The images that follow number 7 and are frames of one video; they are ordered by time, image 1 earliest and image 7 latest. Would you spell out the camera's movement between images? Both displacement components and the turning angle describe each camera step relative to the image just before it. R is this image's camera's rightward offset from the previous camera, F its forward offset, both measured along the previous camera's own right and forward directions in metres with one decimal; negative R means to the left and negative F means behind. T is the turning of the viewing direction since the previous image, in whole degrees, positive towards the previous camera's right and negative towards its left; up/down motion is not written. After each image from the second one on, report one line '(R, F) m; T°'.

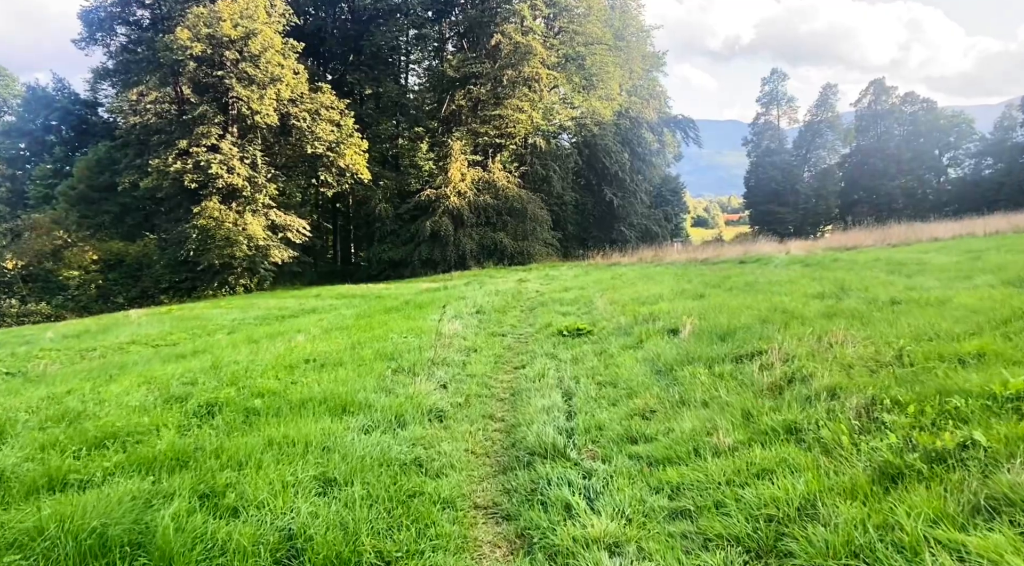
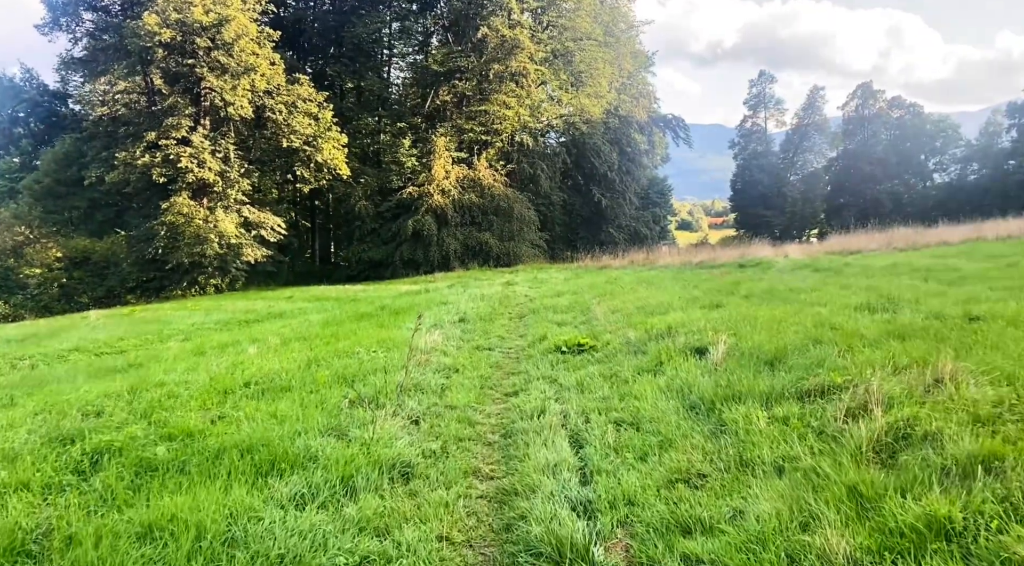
(0.0, +1.3) m; +1°
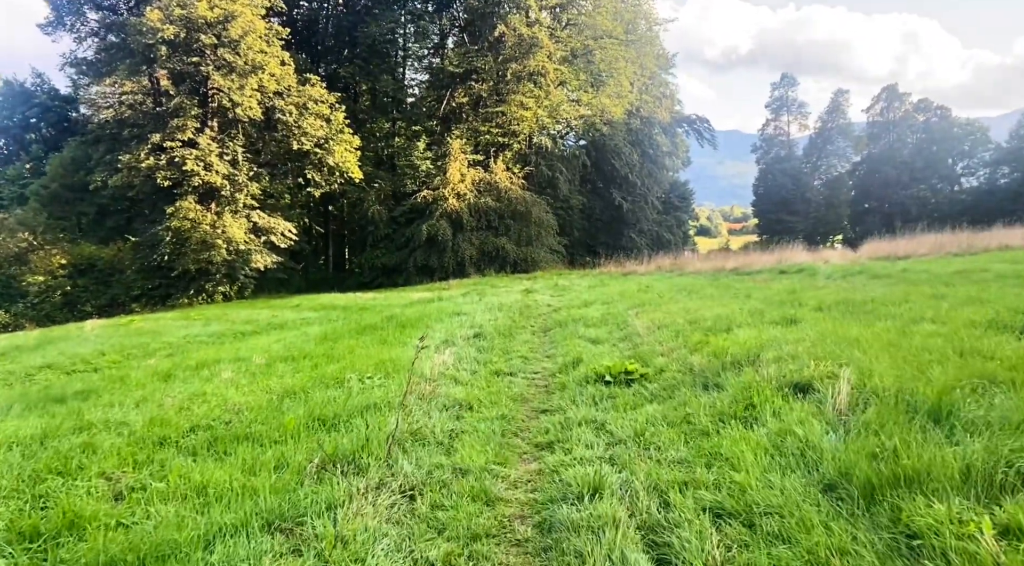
(-0.1, +1.4) m; -1°
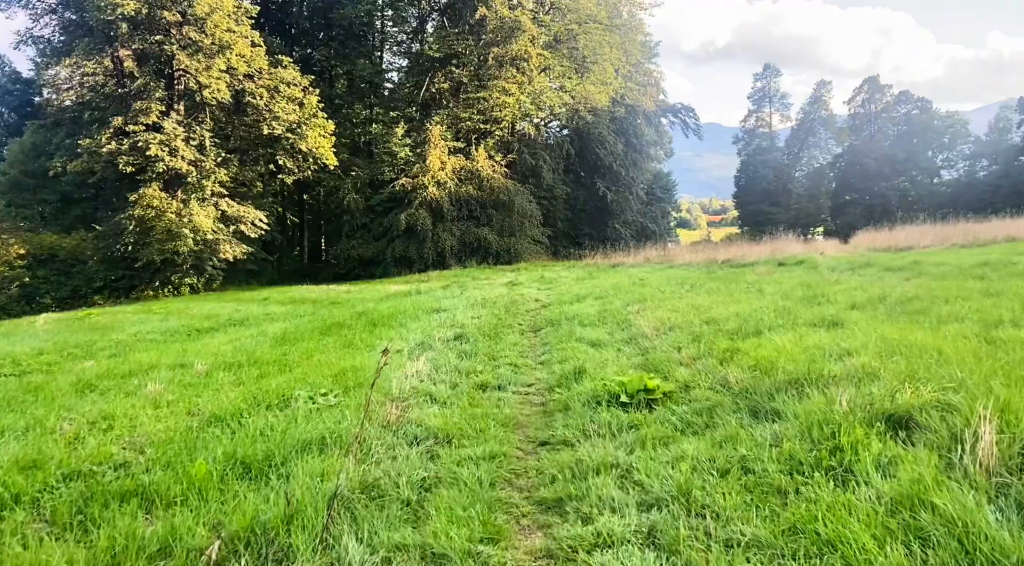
(-0.1, +1.1) m; +2°
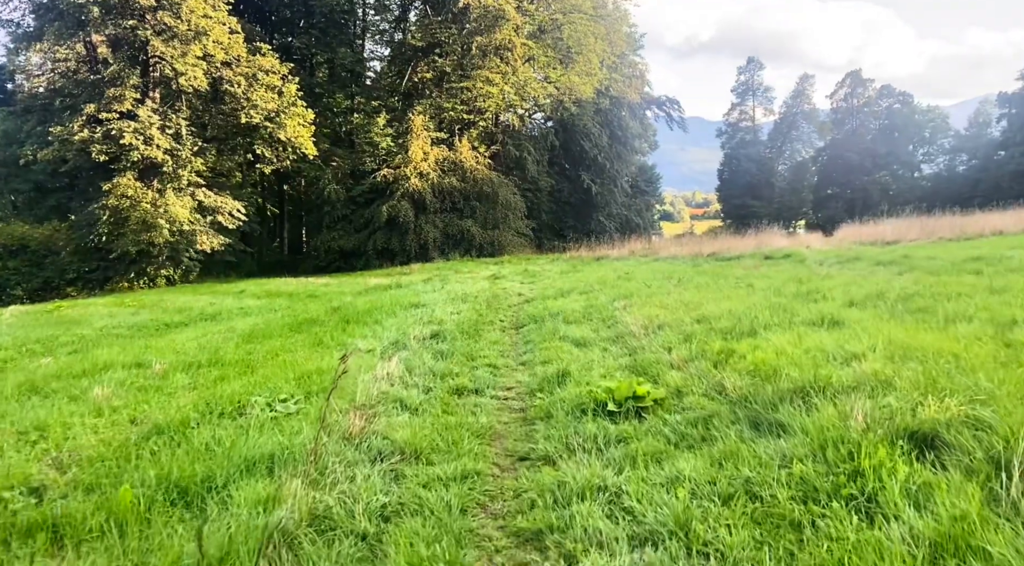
(0.0, +0.4) m; +1°
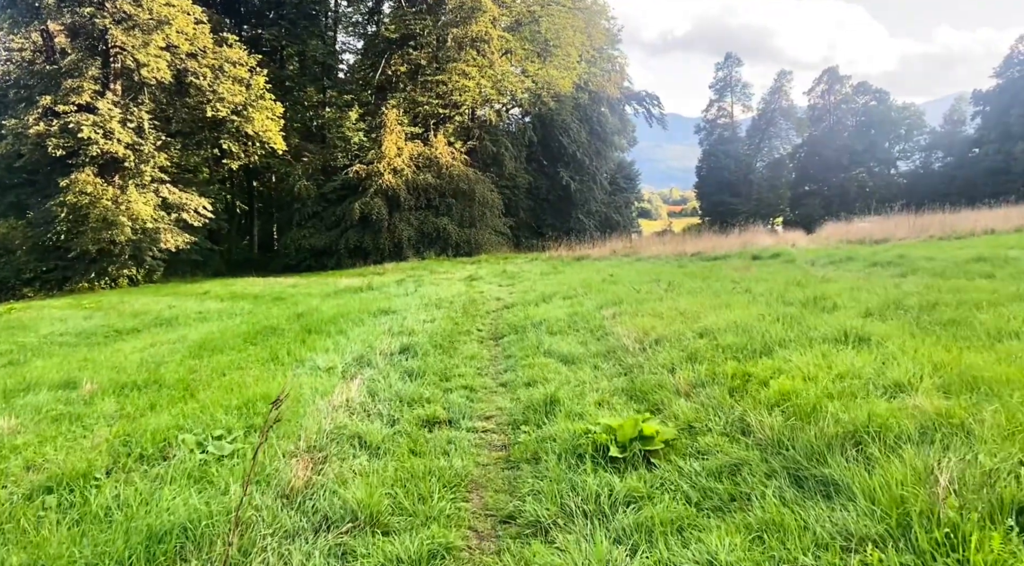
(0.0, +0.7) m; +2°
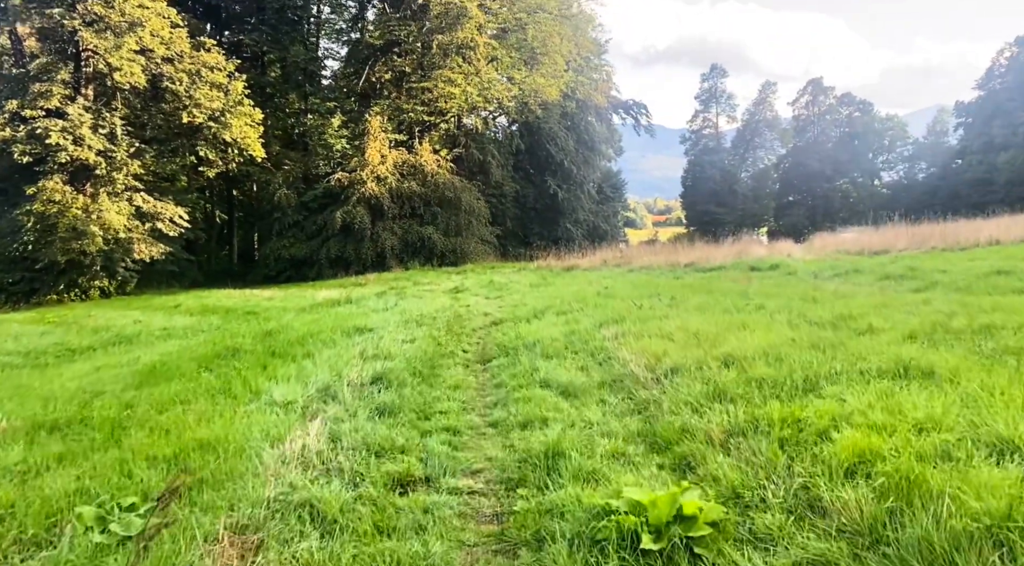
(0.0, +0.8) m; +1°
